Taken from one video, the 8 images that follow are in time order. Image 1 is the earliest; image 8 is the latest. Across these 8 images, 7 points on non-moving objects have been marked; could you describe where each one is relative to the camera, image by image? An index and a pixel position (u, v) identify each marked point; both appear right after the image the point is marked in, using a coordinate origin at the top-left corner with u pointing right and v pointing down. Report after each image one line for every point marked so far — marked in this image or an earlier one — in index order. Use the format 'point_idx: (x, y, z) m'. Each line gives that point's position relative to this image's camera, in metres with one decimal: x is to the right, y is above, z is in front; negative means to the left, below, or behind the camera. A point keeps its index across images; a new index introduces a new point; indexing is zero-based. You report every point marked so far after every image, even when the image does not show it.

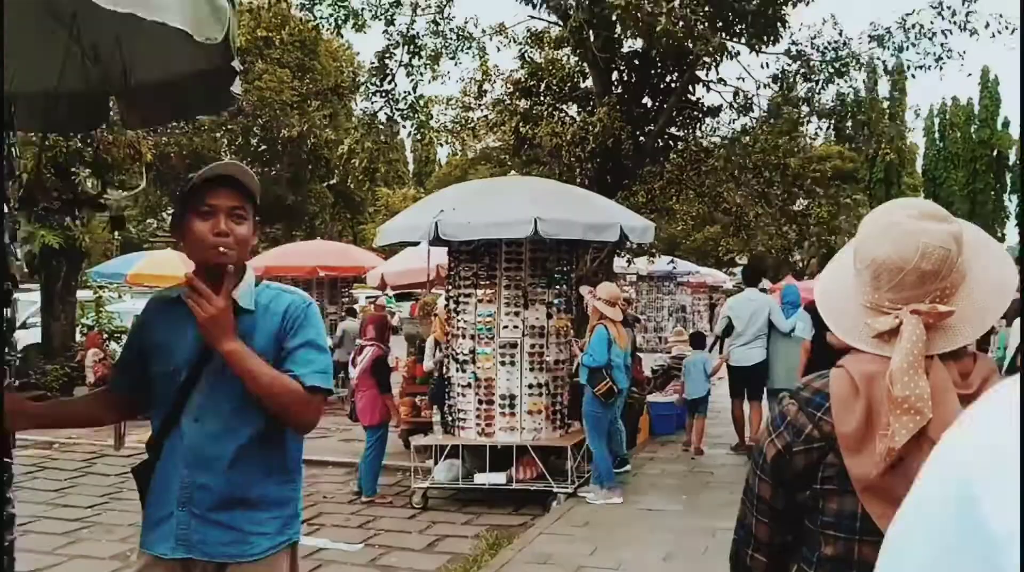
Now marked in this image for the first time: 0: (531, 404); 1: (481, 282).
0: (+0.1, -0.5, +7.8) m
1: (-0.1, 0.0, +7.7) m
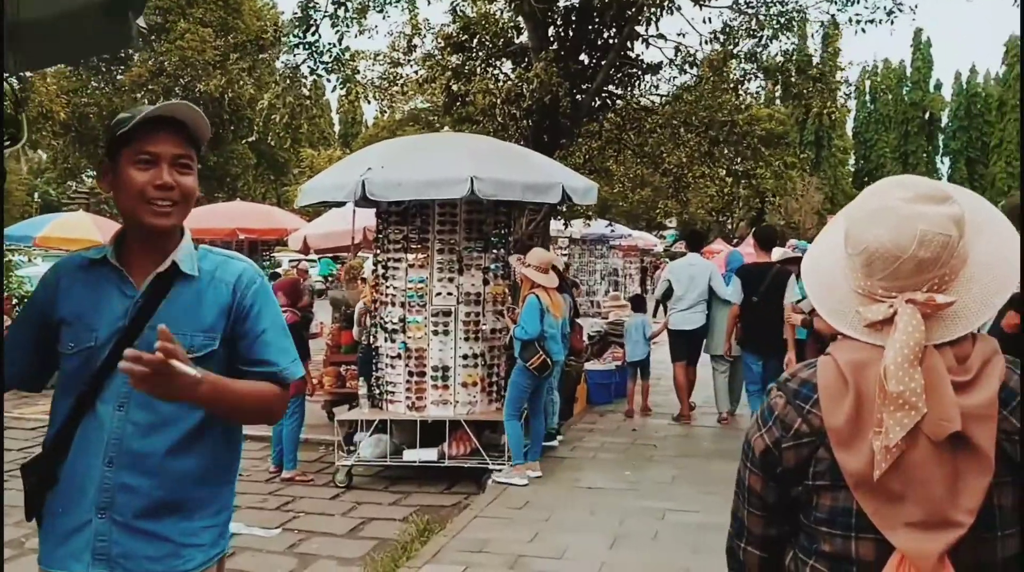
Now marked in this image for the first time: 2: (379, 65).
0: (-0.2, -0.4, +7.4) m
1: (-0.4, +0.2, +7.3) m
2: (-0.7, +1.2, +9.6) m
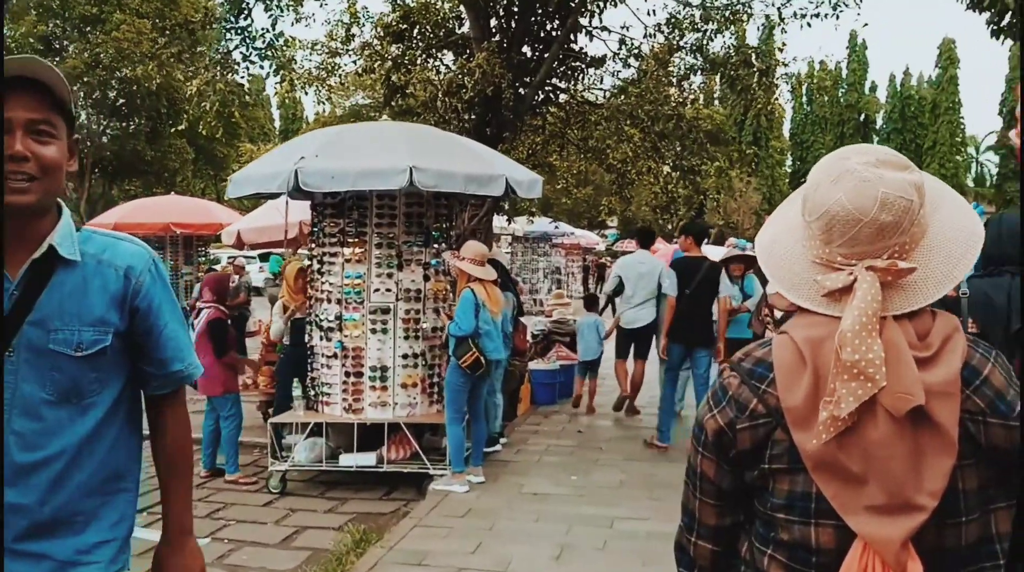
0: (-0.4, -0.4, +7.1) m
1: (-0.6, +0.2, +7.0) m
2: (-1.0, +1.2, +9.3) m
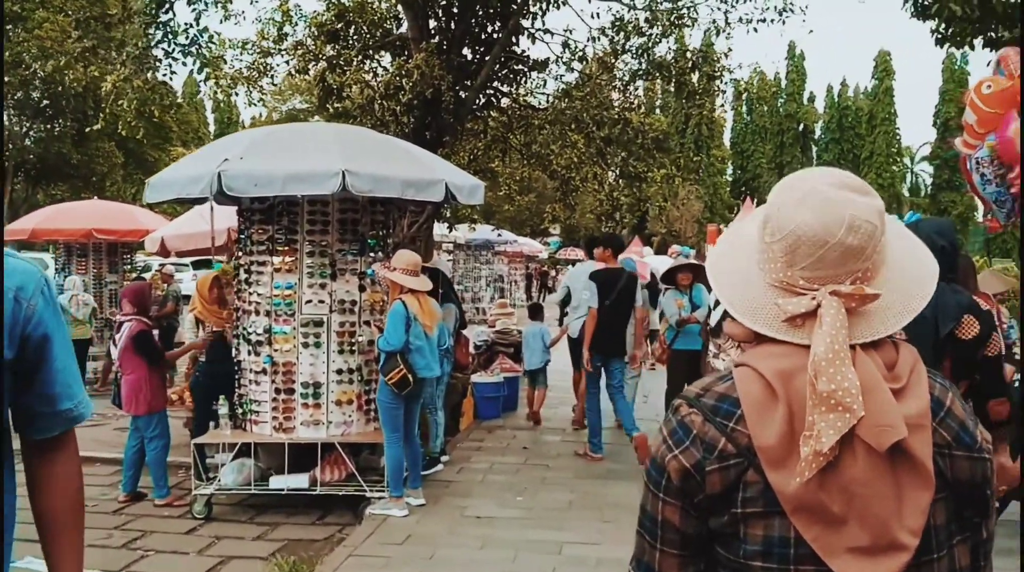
0: (-0.7, -0.4, +6.7) m
1: (-0.9, +0.1, +6.6) m
2: (-1.3, +1.2, +8.9) m
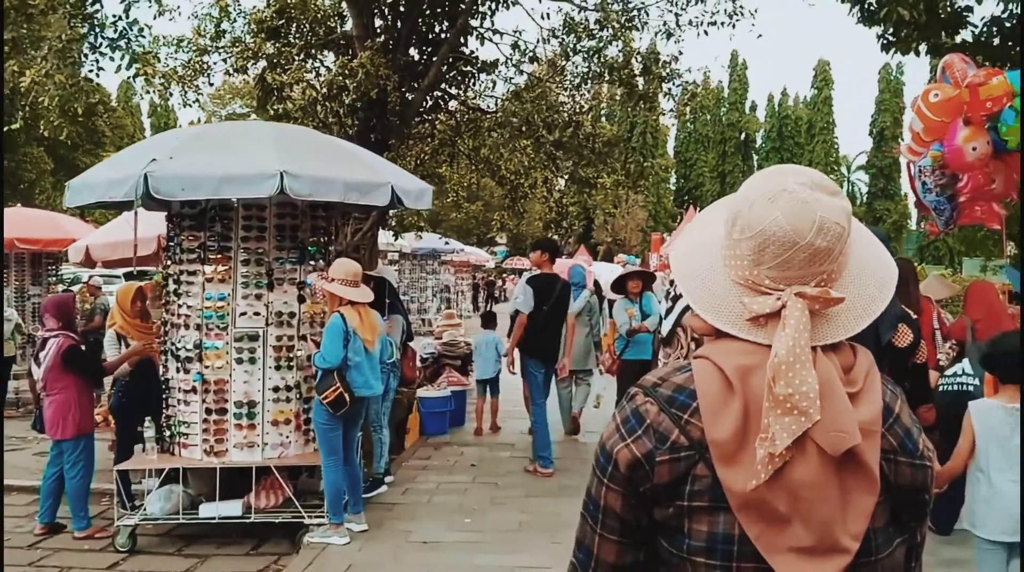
0: (-0.8, -0.4, +6.3) m
1: (-1.0, +0.1, +6.2) m
2: (-1.6, +1.1, +8.4) m
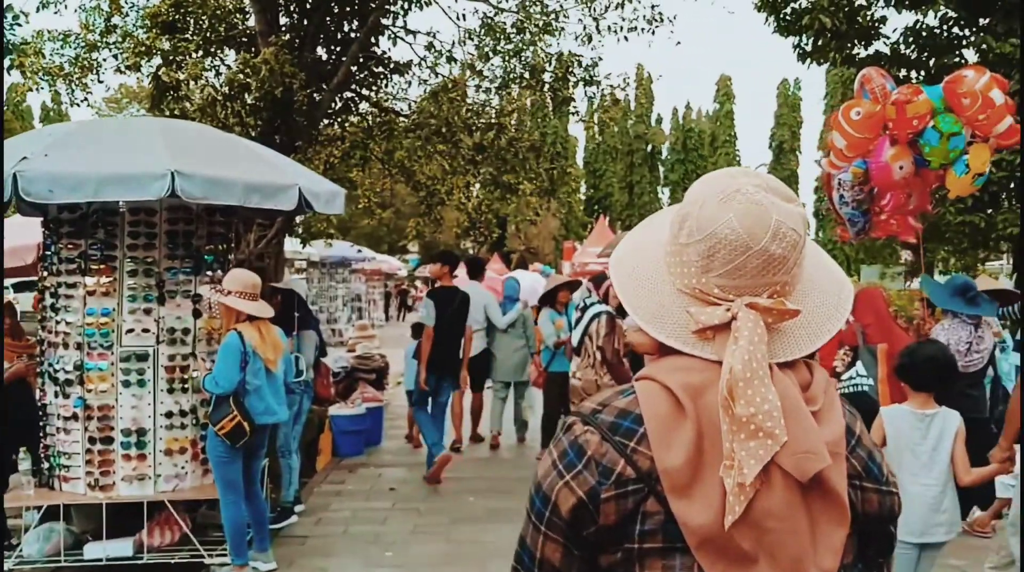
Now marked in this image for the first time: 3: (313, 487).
0: (-1.1, -0.5, +5.7) m
1: (-1.3, +0.1, +5.6) m
2: (-2.0, +1.1, +7.9) m
3: (-0.8, -0.8, +7.4) m
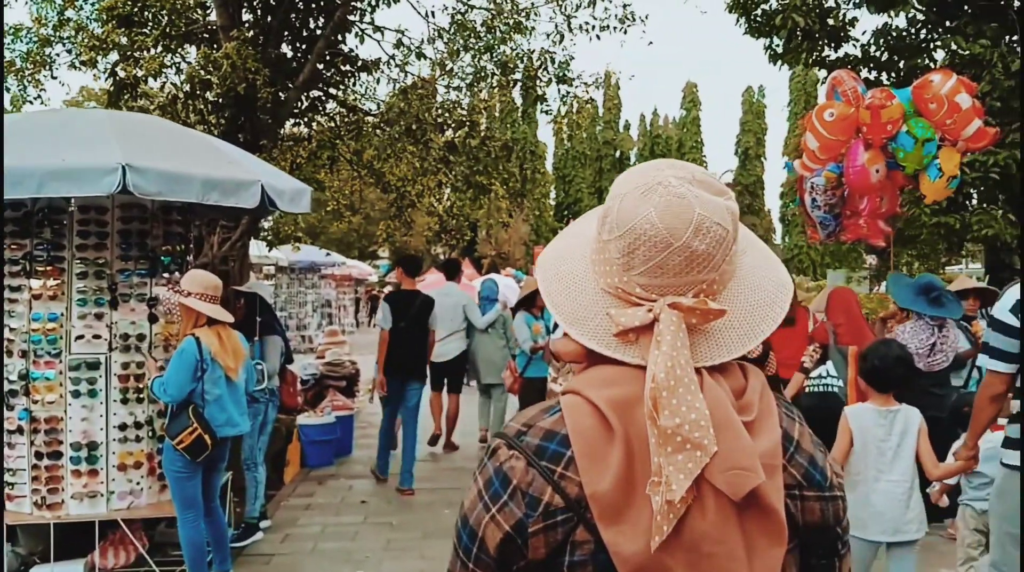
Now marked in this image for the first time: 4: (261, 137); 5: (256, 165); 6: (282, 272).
0: (-1.2, -0.5, +5.4) m
1: (-1.4, +0.1, +5.3) m
2: (-2.1, +1.0, +7.5) m
3: (-0.9, -0.8, +7.1) m
4: (-1.2, +0.7, +8.3) m
5: (-0.8, +0.4, +5.4) m
6: (-2.4, +0.2, +19.2) m
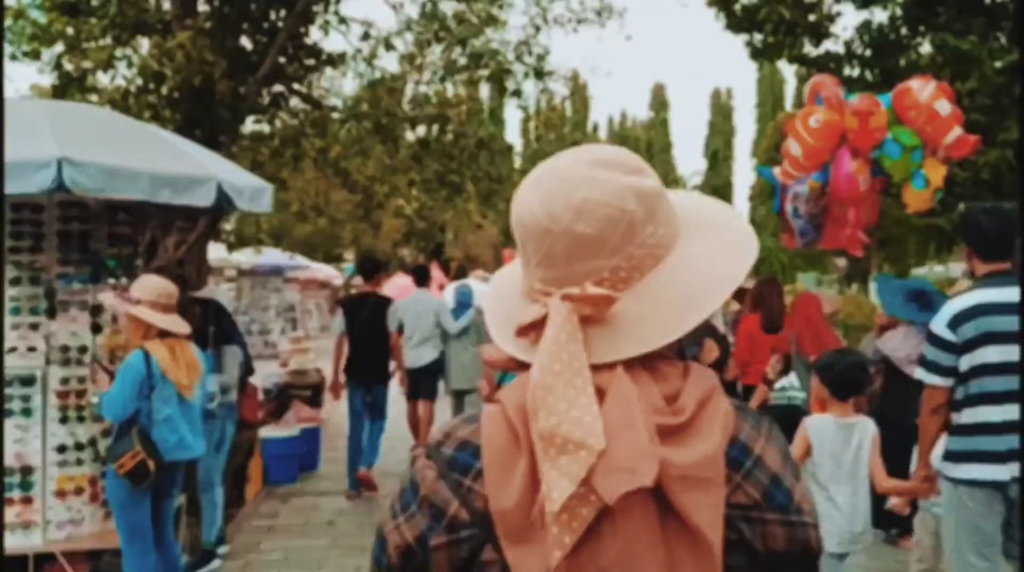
0: (-1.2, -0.5, +5.0) m
1: (-1.4, 0.0, +4.9) m
2: (-2.2, +1.0, +7.1) m
3: (-1.0, -0.9, +6.6) m
4: (-1.3, +0.7, +7.8) m
5: (-0.9, +0.4, +5.0) m
6: (-2.8, +0.1, +18.8) m
